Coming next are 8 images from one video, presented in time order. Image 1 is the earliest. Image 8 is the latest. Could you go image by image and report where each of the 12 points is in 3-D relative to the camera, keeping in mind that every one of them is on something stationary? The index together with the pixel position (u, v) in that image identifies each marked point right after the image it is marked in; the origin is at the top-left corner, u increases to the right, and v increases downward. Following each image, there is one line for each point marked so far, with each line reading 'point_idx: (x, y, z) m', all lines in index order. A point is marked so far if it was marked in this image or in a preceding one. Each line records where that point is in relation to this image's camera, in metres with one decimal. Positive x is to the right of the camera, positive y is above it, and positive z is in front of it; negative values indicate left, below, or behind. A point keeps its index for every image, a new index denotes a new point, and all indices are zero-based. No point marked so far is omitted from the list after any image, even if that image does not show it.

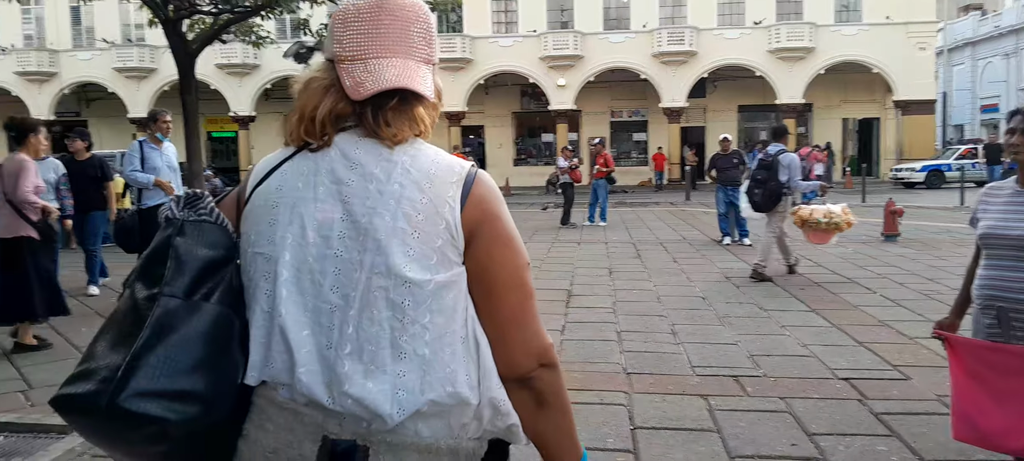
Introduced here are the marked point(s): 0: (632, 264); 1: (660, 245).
0: (+1.3, -0.3, +9.4) m
1: (+1.9, -0.2, +10.9) m
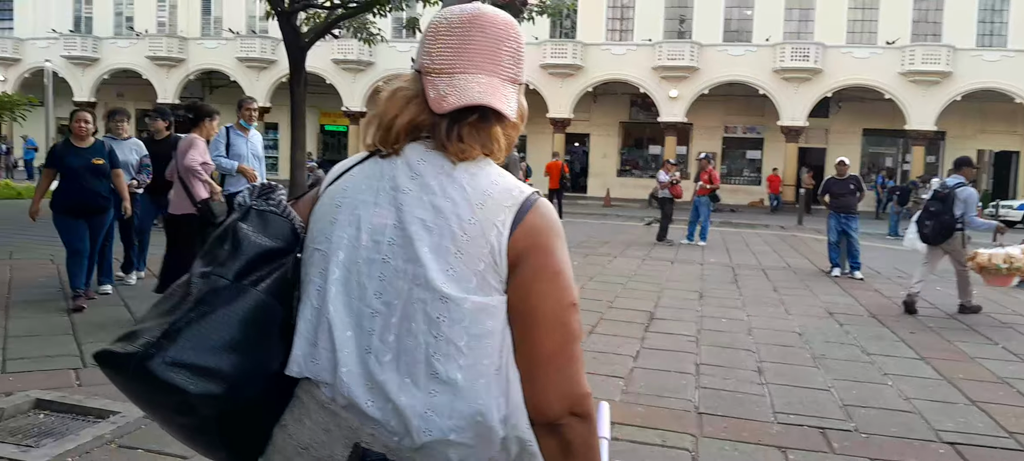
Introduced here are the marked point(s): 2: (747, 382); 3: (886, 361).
0: (+2.3, -0.6, +8.6) m
1: (+3.0, -0.5, +10.1) m
2: (+1.3, -0.9, +4.8) m
3: (+2.4, -0.8, +5.4) m
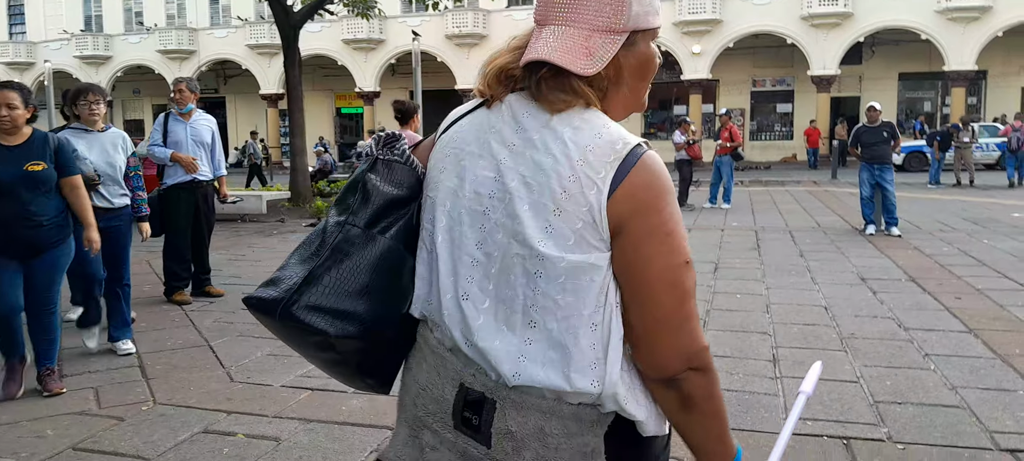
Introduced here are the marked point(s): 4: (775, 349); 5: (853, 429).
0: (+2.2, -0.2, +7.8) m
1: (+3.0, -0.1, +9.2) m
2: (+1.2, -0.7, +4.0) m
3: (+2.3, -0.6, +4.6) m
4: (+1.4, -0.6, +4.5) m
5: (+1.3, -0.8, +3.3) m
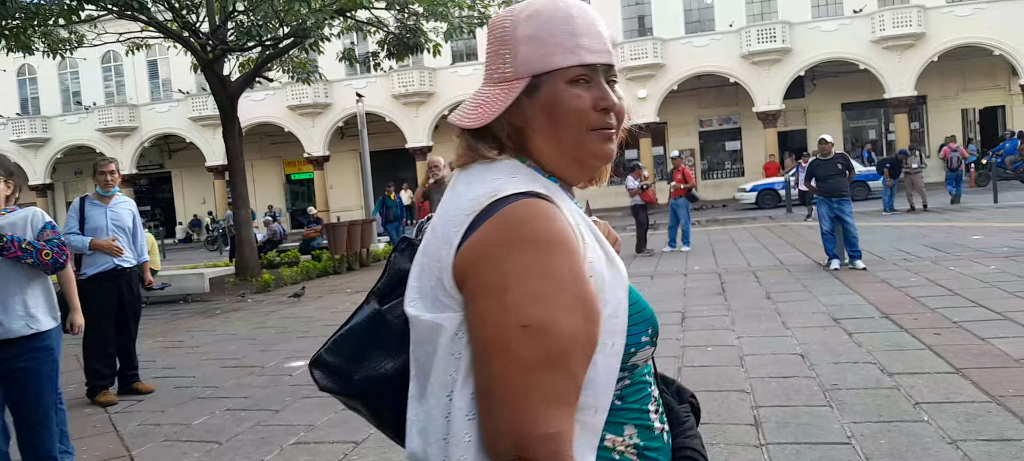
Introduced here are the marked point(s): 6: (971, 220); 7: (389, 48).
0: (+1.8, -0.6, +7.5) m
1: (+2.6, -0.5, +8.9) m
2: (+1.0, -0.9, +3.6) m
3: (+2.0, -0.8, +4.3) m
4: (+1.2, -0.9, +4.1) m
5: (+1.2, -0.9, +2.9) m
6: (+7.2, +0.2, +13.1) m
7: (-1.9, +2.9, +13.2) m
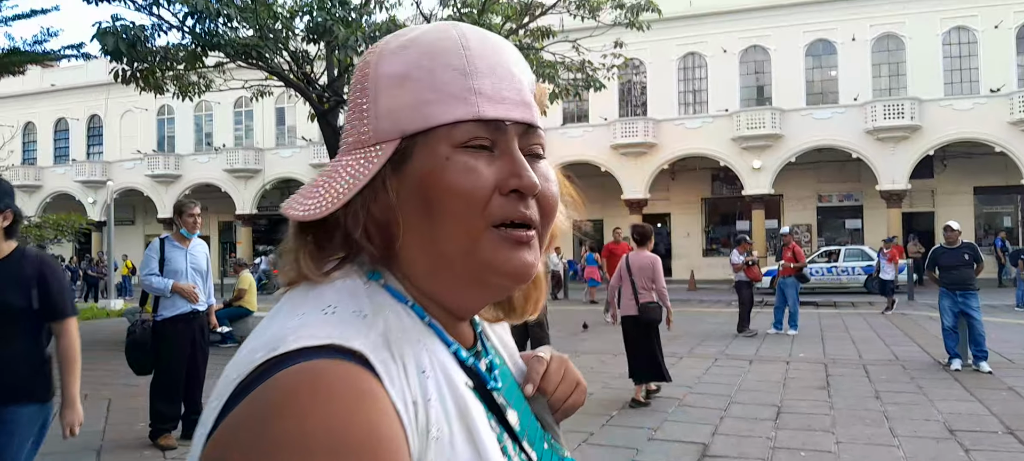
0: (+2.5, -1.3, +6.9) m
1: (+3.4, -1.4, +8.2) m
2: (+1.2, -1.3, +3.1) m
3: (+2.3, -1.3, +3.6) m
4: (+1.4, -1.3, +3.6) m
5: (+1.3, -1.3, +2.4) m
6: (+8.5, -1.3, +11.8) m
7: (-0.2, +2.0, +13.2) m
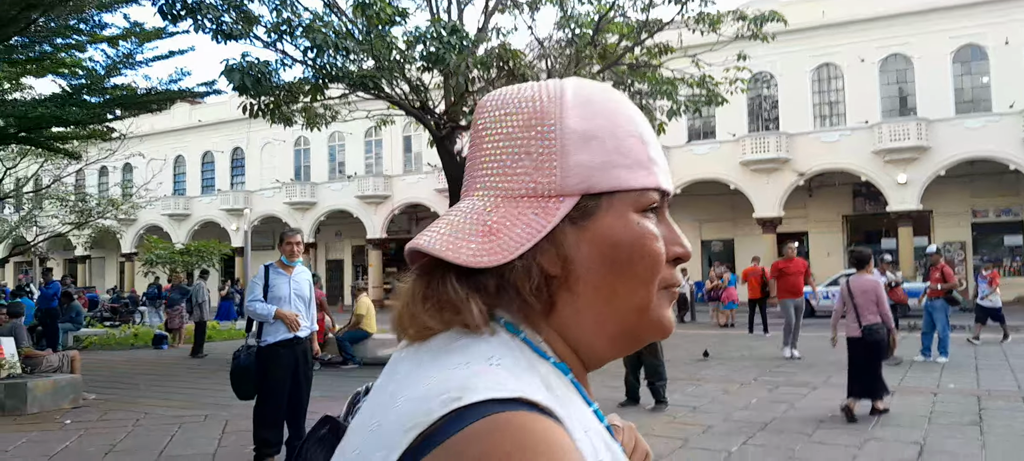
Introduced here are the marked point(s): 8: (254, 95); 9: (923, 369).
0: (+3.3, -1.5, +6.1) m
1: (+4.4, -1.5, +7.3) m
2: (+1.4, -1.4, +2.7) m
3: (+2.6, -1.3, +3.0) m
4: (+1.8, -1.4, +3.1) m
5: (+1.4, -1.3, +2.0) m
6: (+10.1, -1.5, +10.1) m
7: (+1.6, +1.6, +13.0) m
8: (-3.4, +1.8, +11.0) m
9: (+4.9, -1.7, +10.2) m
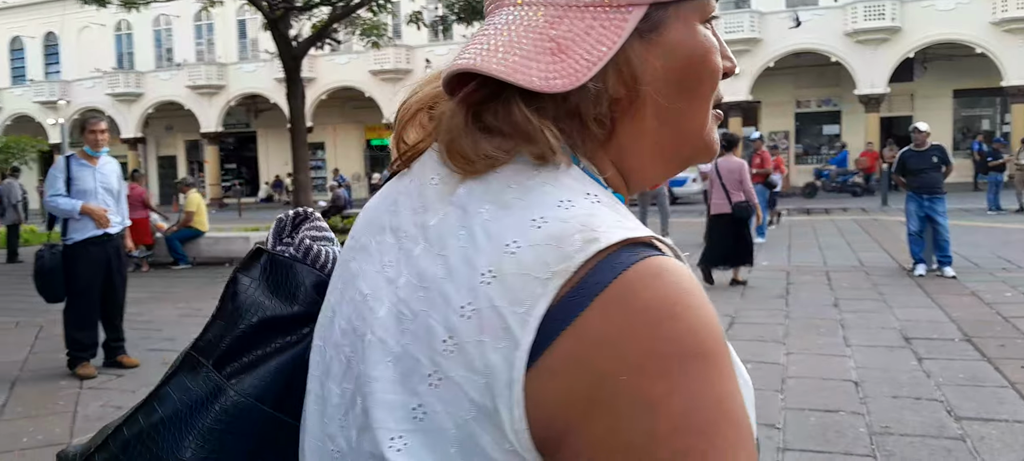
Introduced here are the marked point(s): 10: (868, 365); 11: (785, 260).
0: (+2.1, -0.6, +6.7) m
1: (+3.0, -0.4, +8.0) m
2: (+0.8, -0.9, +2.9) m
3: (+2.0, -0.8, +3.5) m
4: (+1.1, -0.9, +3.4) m
5: (+1.0, -1.0, +2.2) m
6: (+8.0, +0.1, +11.7) m
7: (-0.8, +3.3, +12.6) m
8: (-5.4, +3.1, +9.8) m
9: (+3.0, -0.2, +10.9) m
10: (+2.0, -0.8, +4.7) m
11: (+3.1, -0.3, +9.6) m
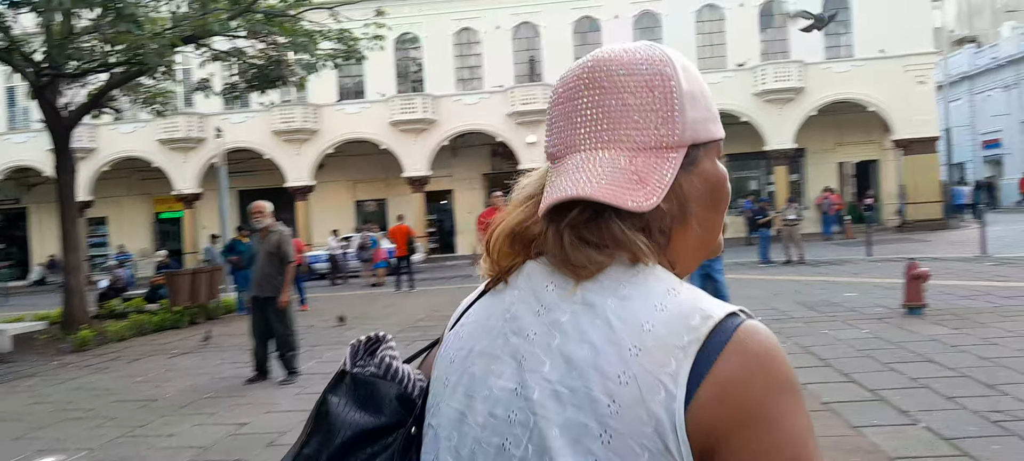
0: (+0.5, -1.1, +6.7) m
1: (+1.1, -1.0, +8.2) m
2: (+0.1, -1.2, +2.8) m
3: (+1.1, -1.1, +3.5) m
4: (+0.3, -1.2, +3.3) m
5: (+0.4, -1.2, +2.1) m
6: (+5.2, -0.6, +12.9) m
7: (-3.8, +2.2, +12.2) m
8: (-7.6, +2.0, +8.4) m
9: (+0.4, -1.1, +11.1) m
10: (+0.8, -1.1, +4.8) m
11: (+0.8, -1.0, +9.8) m
